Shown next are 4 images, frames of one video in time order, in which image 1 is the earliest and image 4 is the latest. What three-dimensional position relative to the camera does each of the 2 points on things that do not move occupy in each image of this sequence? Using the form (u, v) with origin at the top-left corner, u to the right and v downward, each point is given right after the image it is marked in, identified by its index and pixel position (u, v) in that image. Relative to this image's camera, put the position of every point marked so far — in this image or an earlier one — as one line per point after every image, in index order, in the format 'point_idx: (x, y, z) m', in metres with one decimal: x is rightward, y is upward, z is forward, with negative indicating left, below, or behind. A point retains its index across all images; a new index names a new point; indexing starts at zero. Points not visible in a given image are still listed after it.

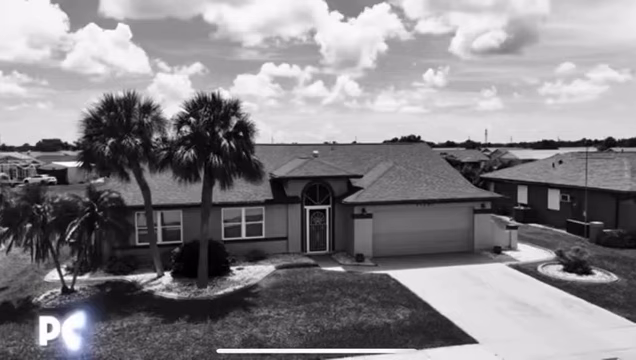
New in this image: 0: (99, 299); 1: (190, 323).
0: (-7.7, -4.2, +16.2) m
1: (-3.9, -4.4, +14.1) m
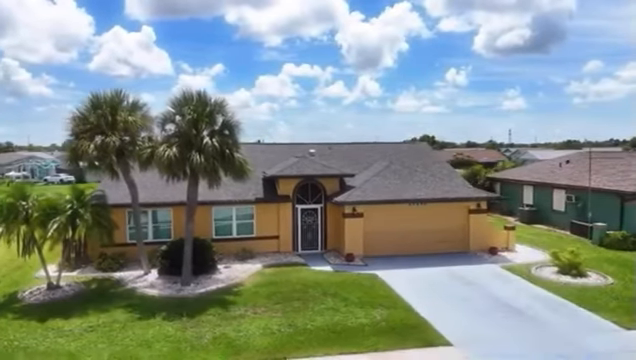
0: (-8.3, -4.1, +16.4) m
1: (-4.7, -4.3, +14.1) m
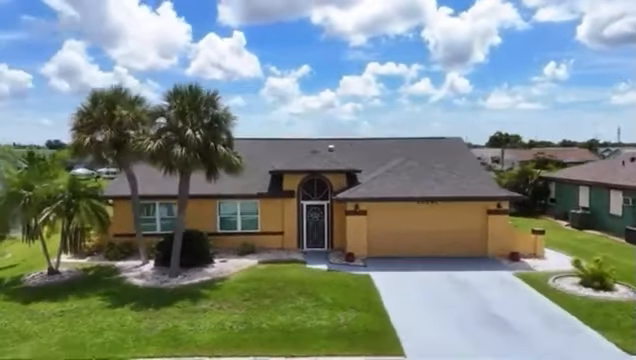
0: (-9.0, -3.8, +17.2) m
1: (-5.8, -4.0, +14.3) m
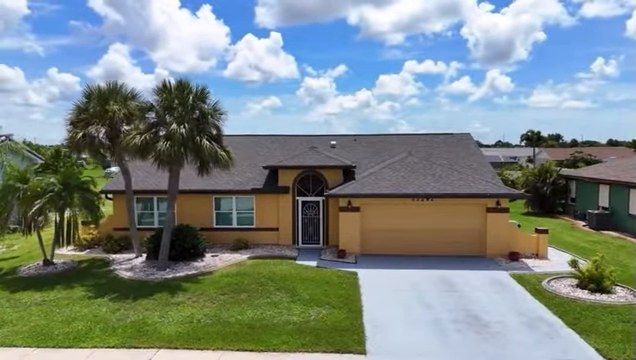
0: (-9.6, -3.6, +17.6) m
1: (-6.6, -3.8, +14.6) m
